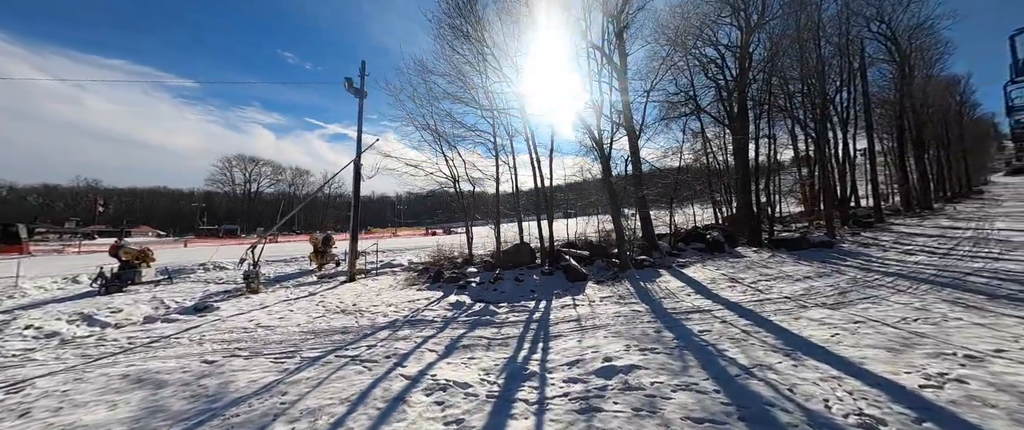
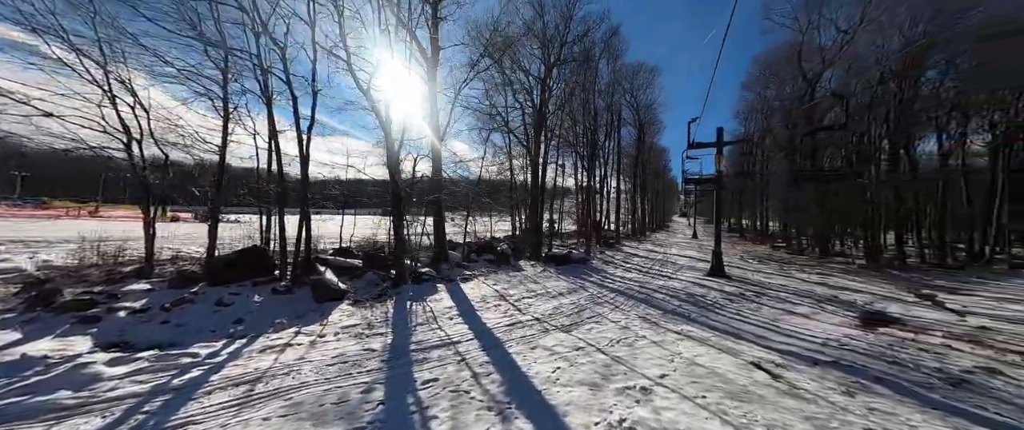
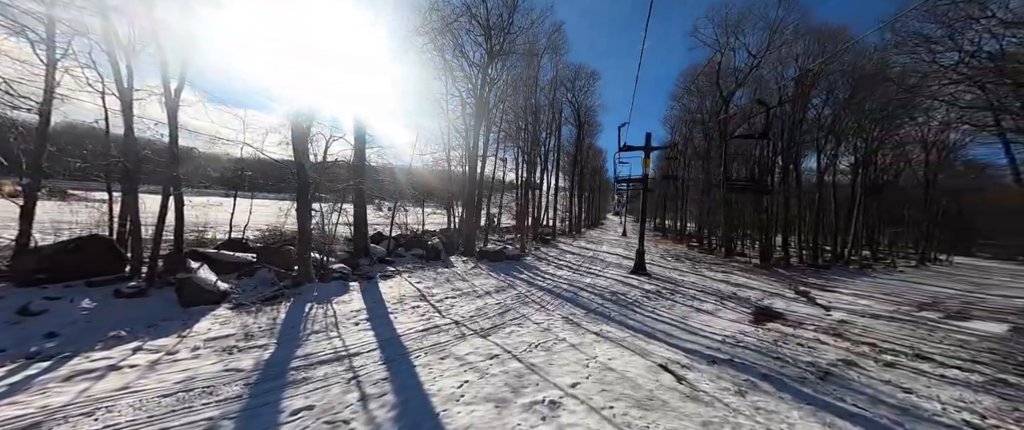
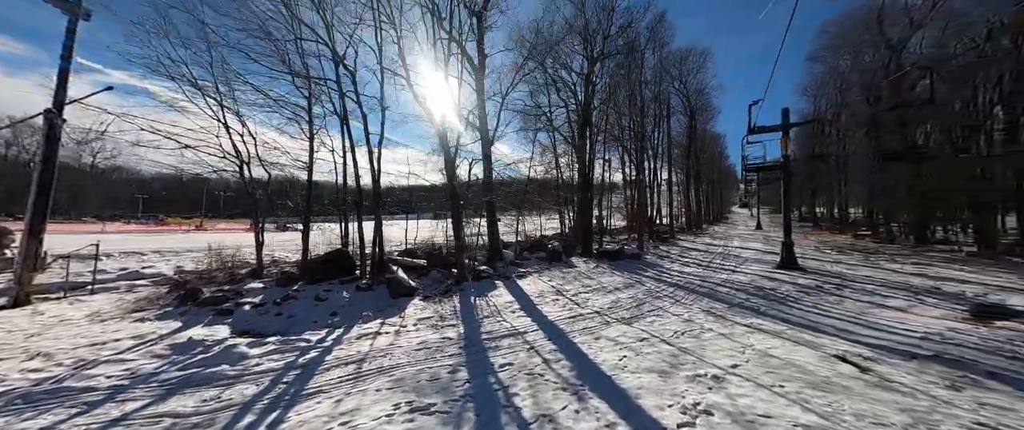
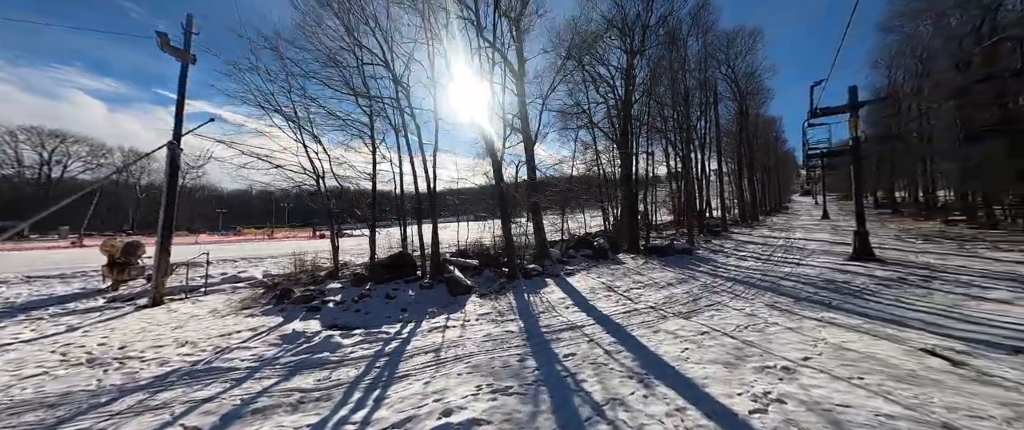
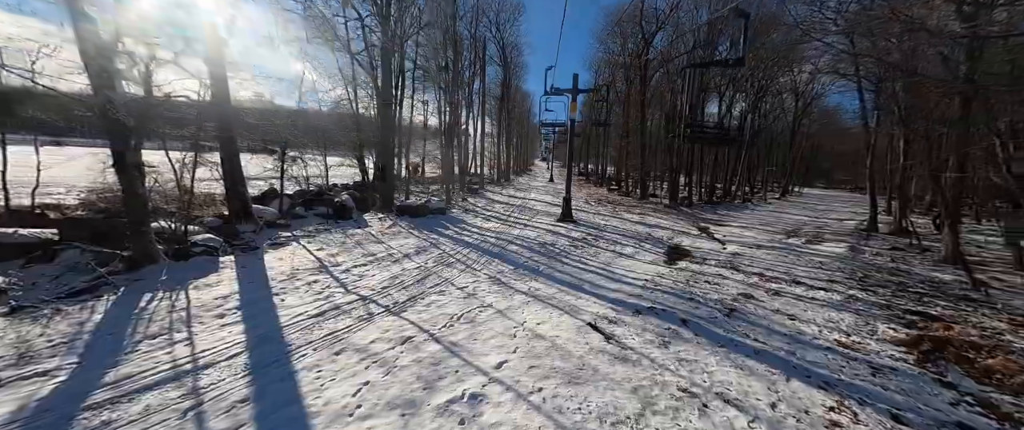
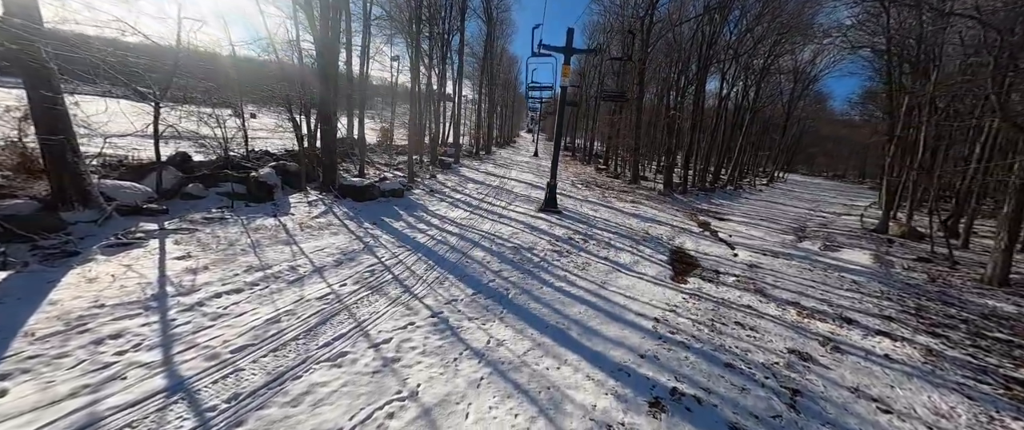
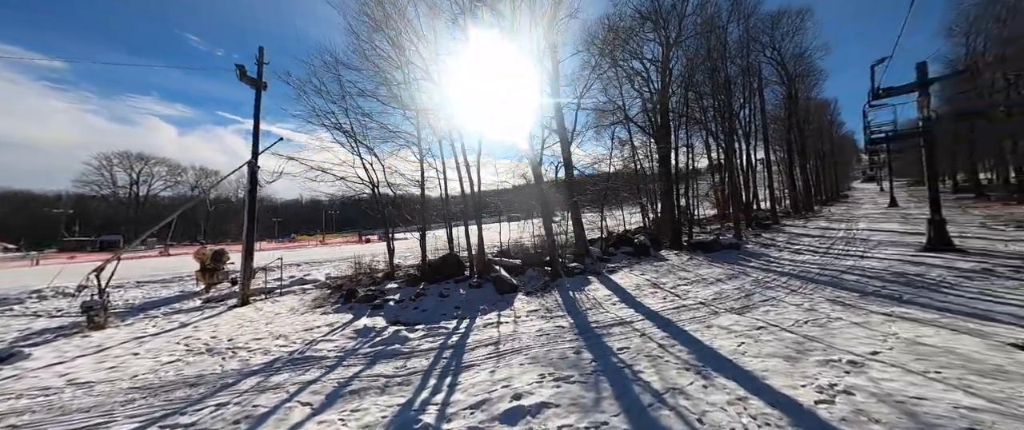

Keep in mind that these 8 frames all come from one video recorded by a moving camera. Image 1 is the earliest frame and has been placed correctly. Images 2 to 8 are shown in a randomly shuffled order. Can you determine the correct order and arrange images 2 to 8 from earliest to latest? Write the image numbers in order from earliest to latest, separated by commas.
8, 5, 4, 2, 3, 6, 7
